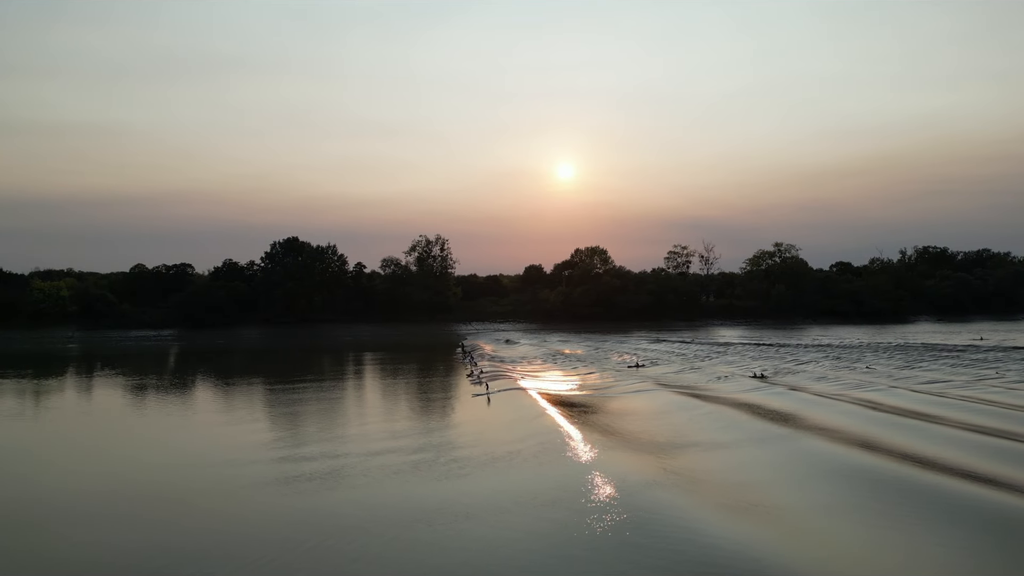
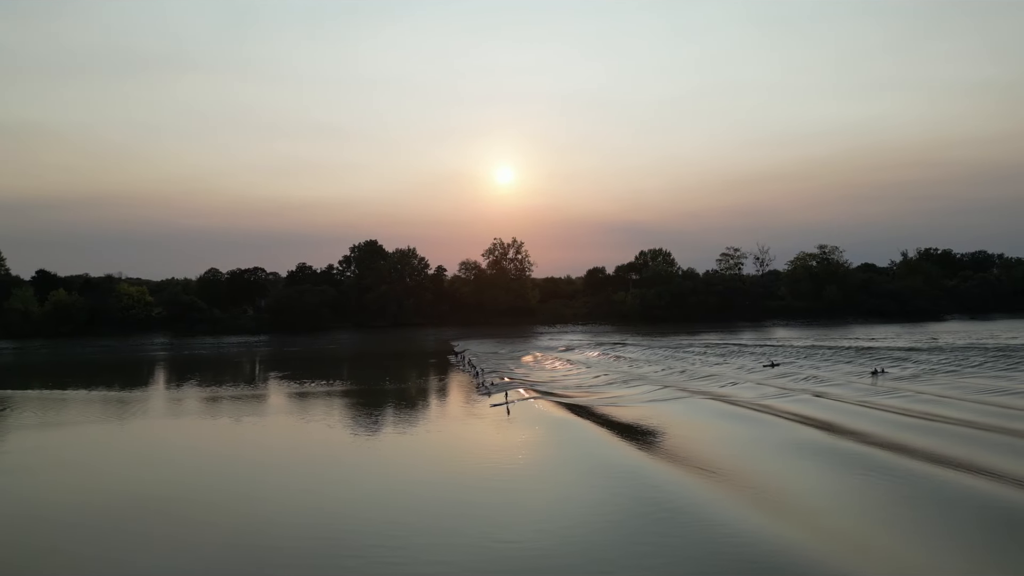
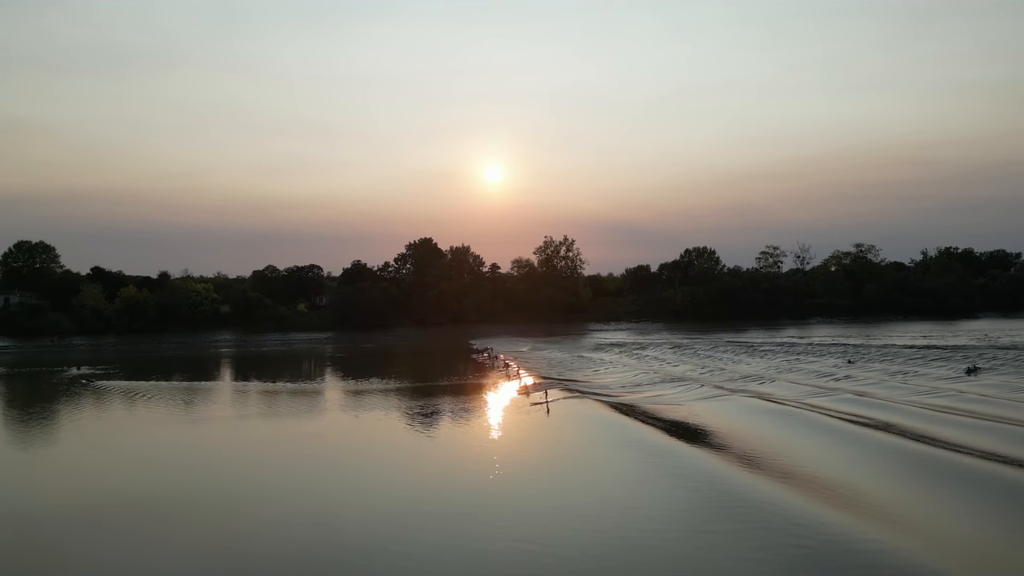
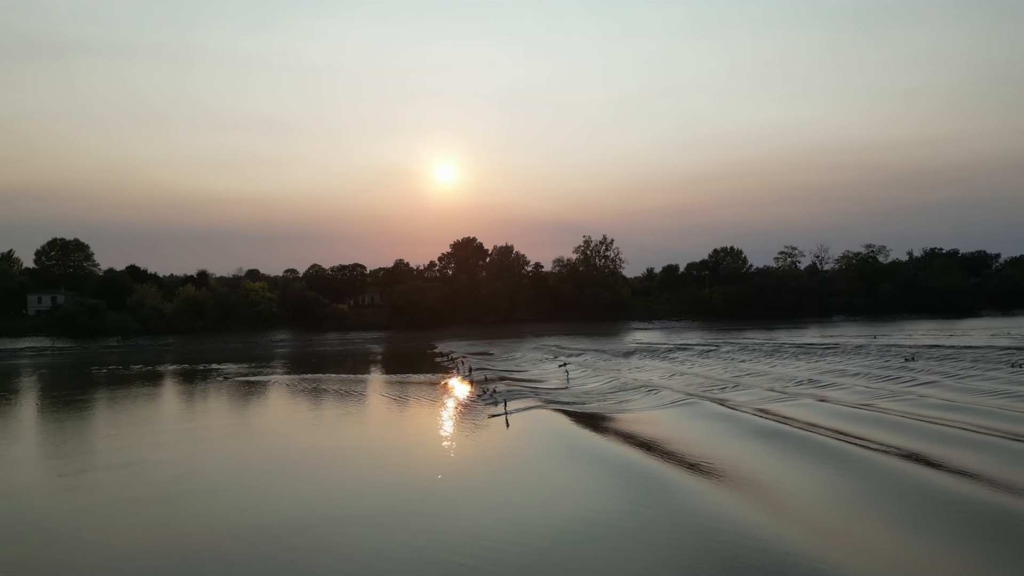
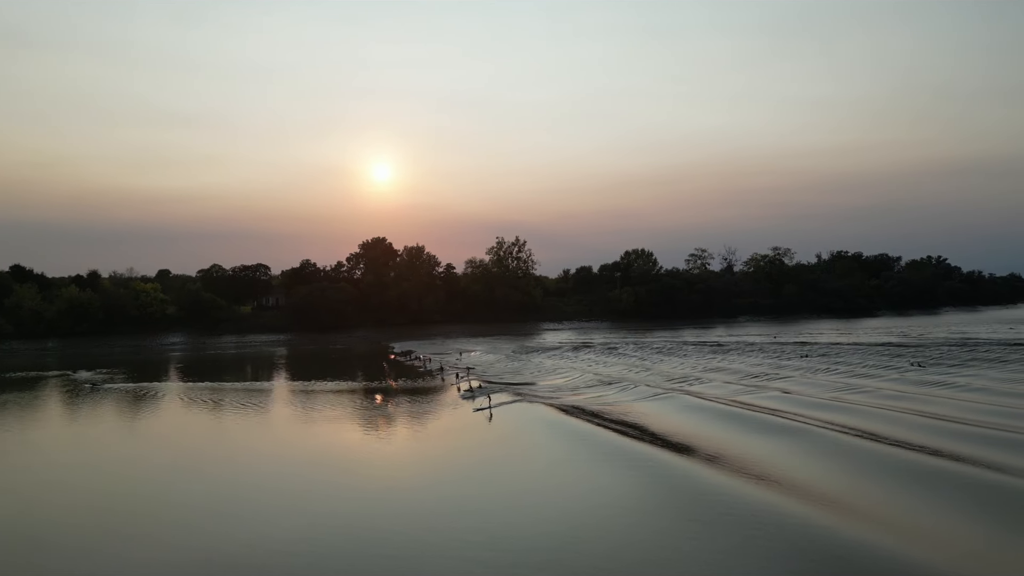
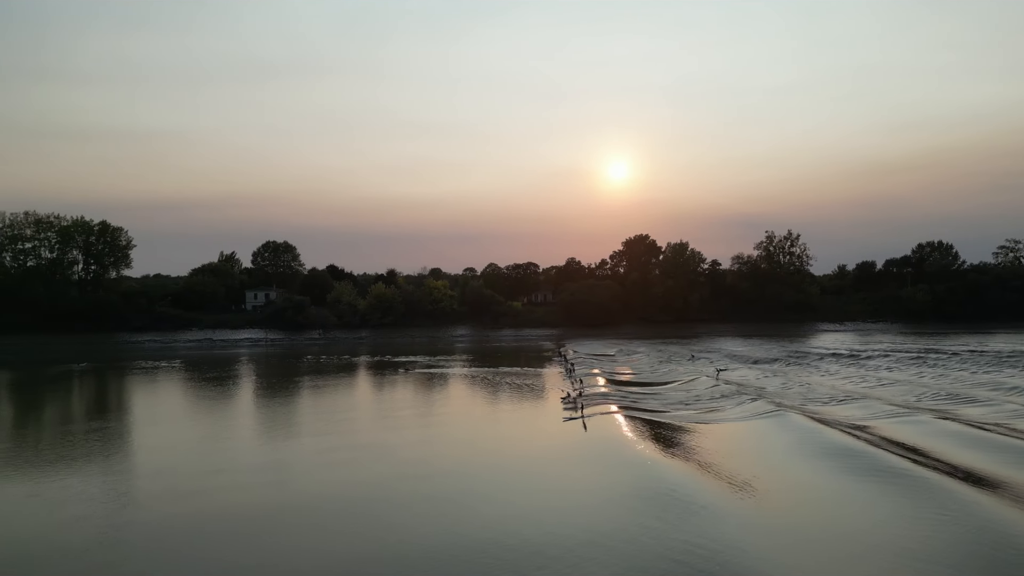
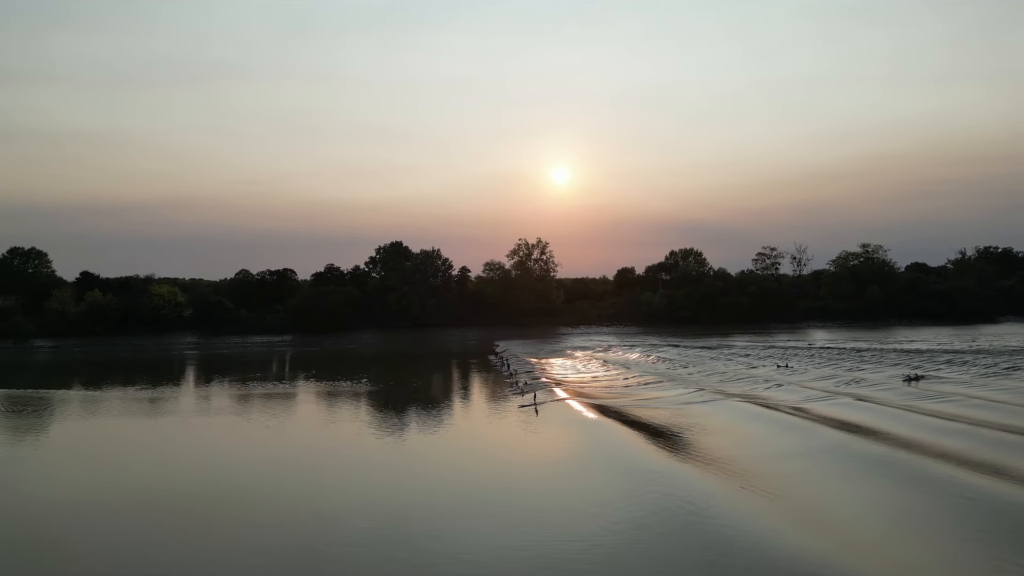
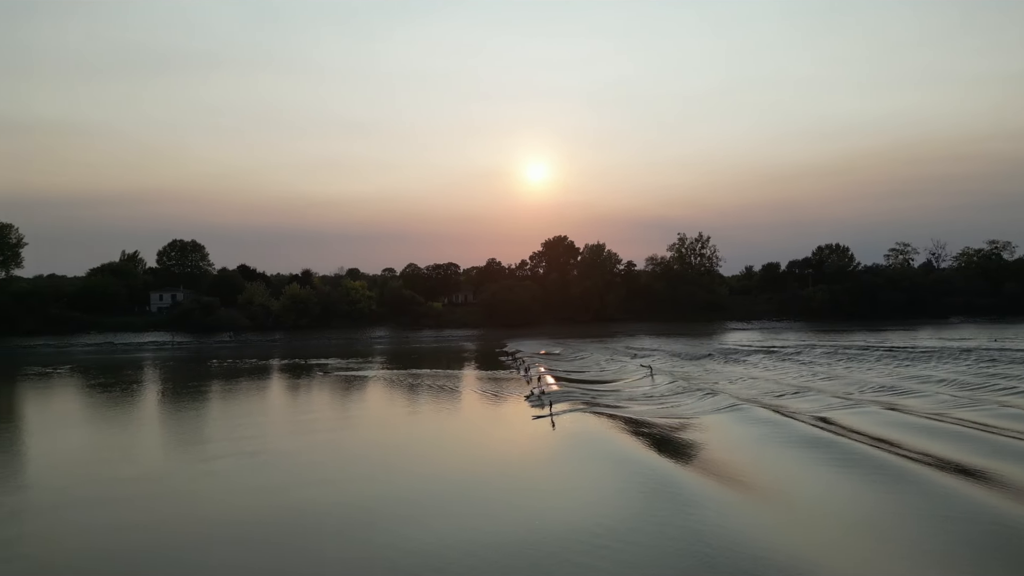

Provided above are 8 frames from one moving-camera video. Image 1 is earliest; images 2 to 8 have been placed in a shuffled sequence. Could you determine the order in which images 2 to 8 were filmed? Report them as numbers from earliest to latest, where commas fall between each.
7, 2, 3, 5, 4, 8, 6
